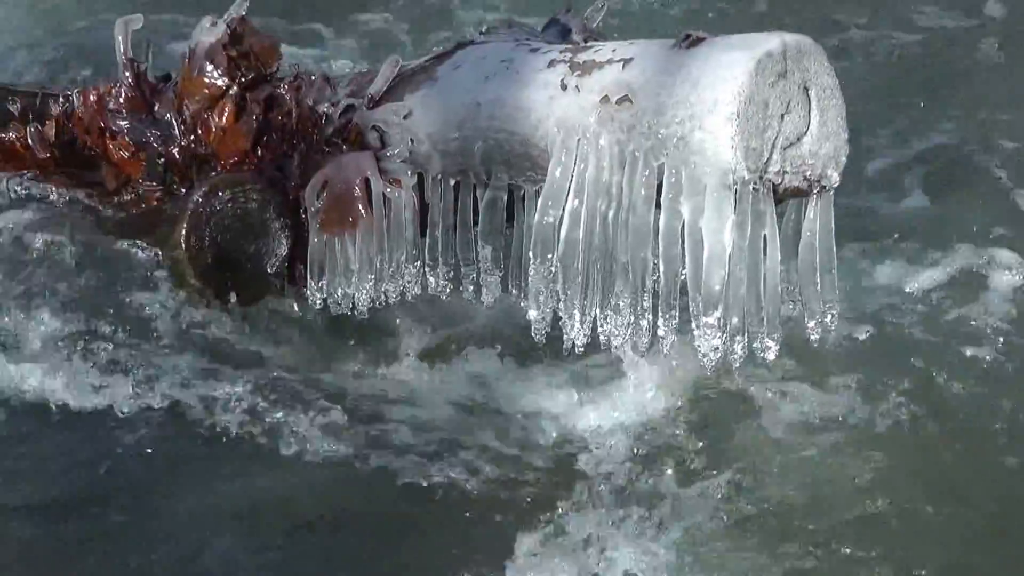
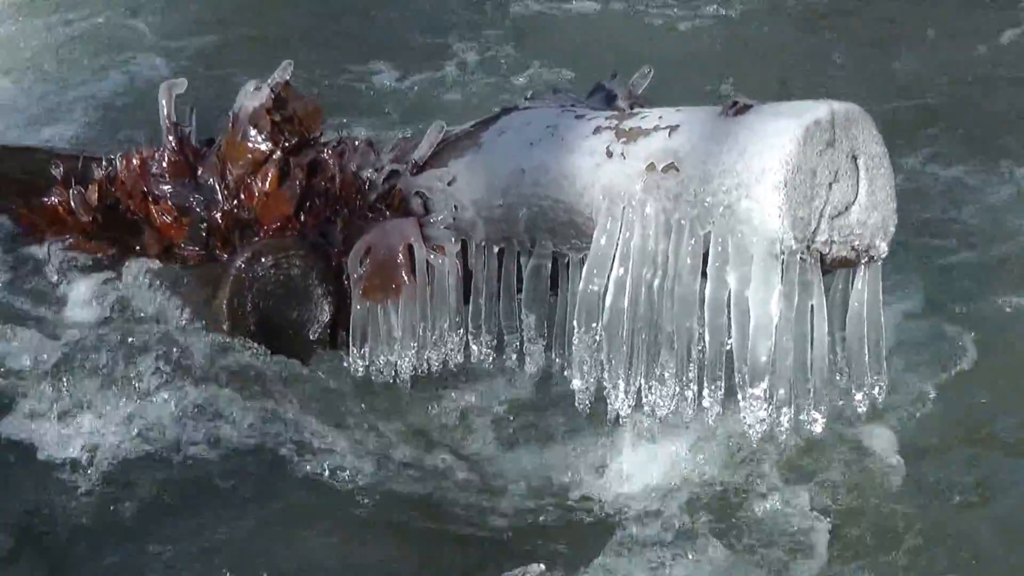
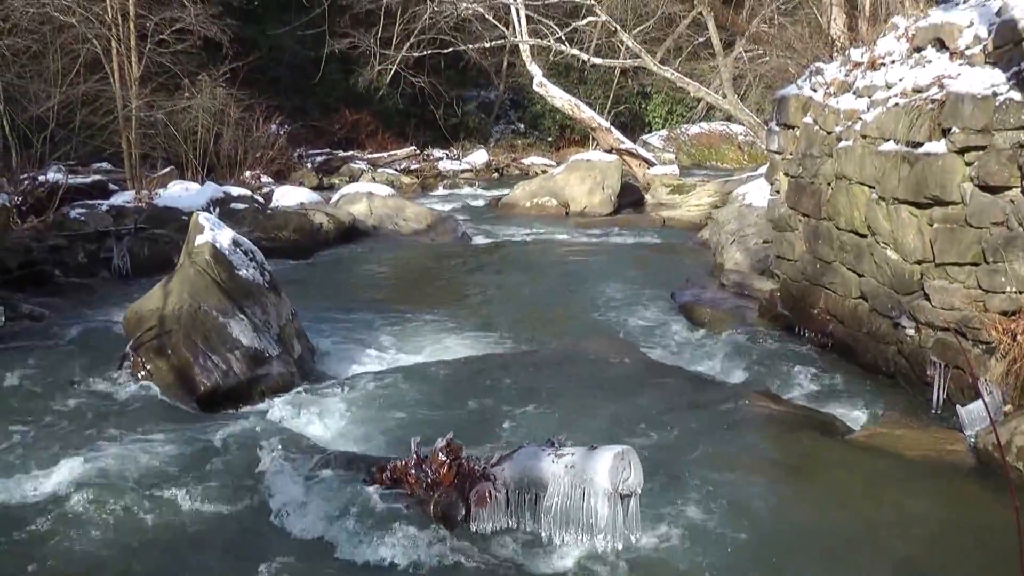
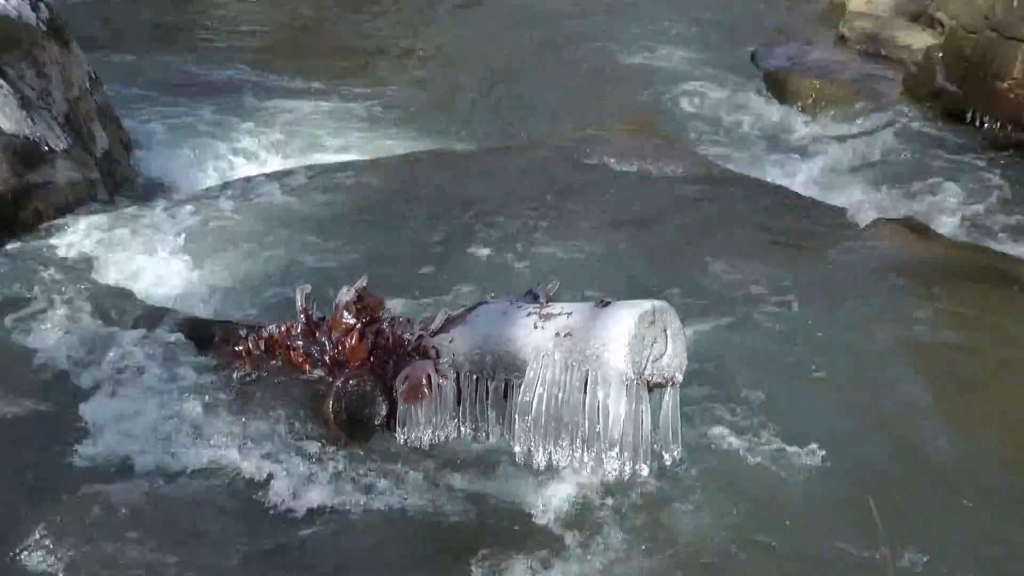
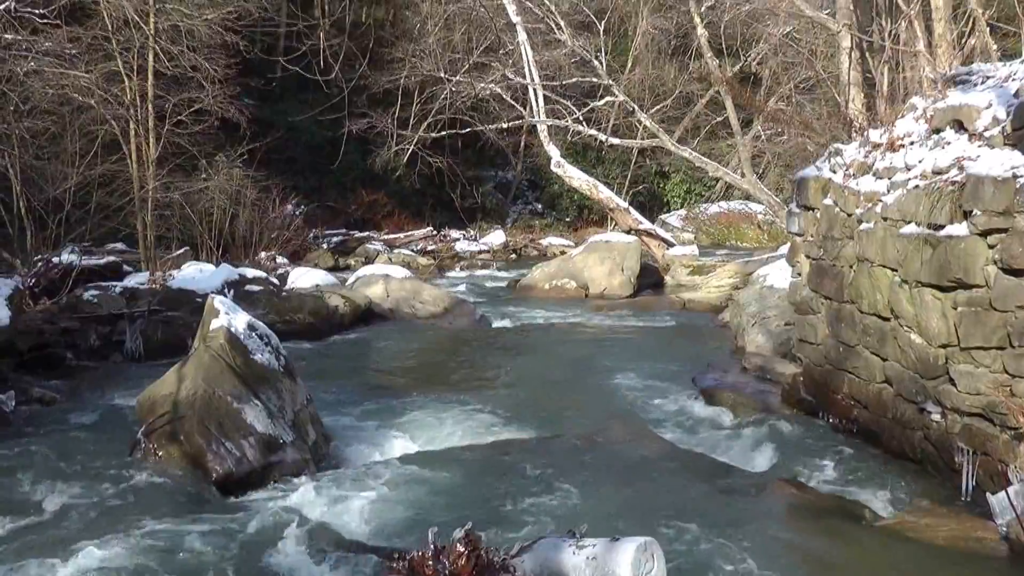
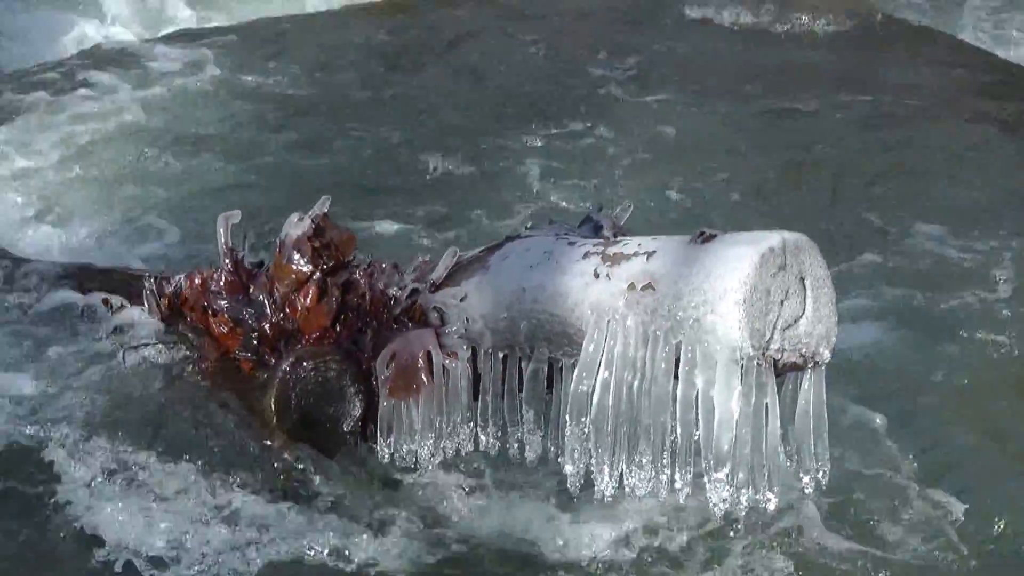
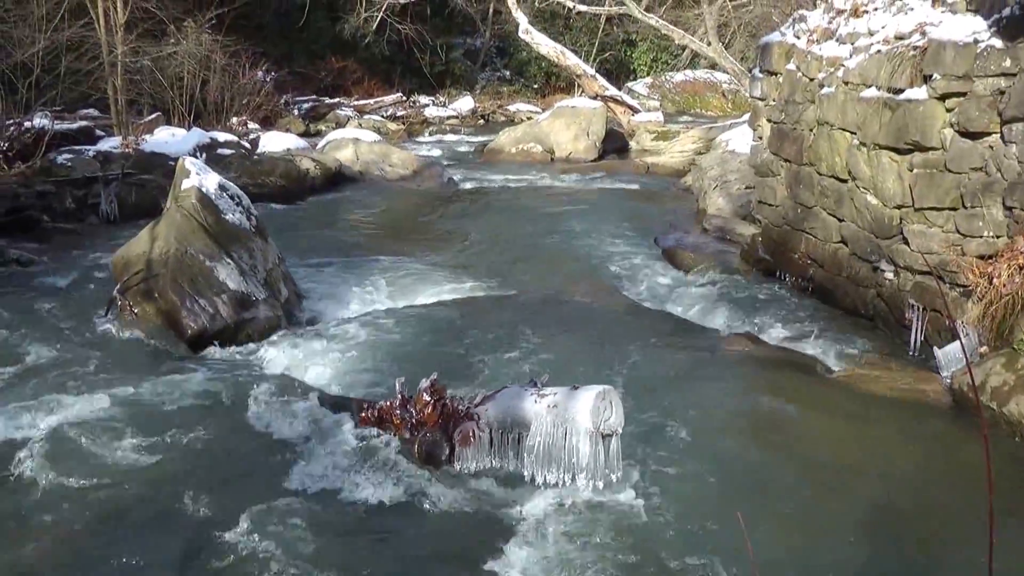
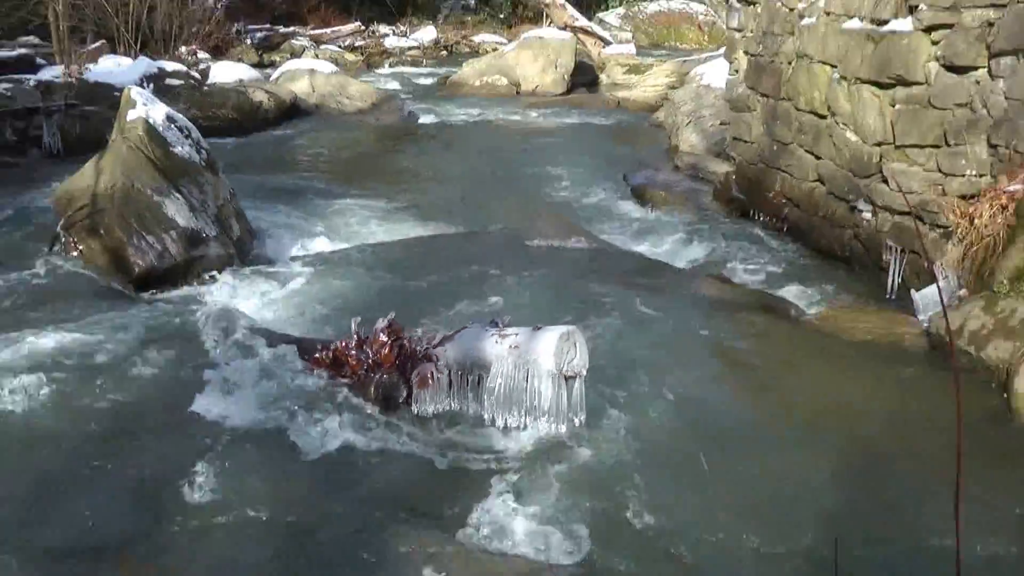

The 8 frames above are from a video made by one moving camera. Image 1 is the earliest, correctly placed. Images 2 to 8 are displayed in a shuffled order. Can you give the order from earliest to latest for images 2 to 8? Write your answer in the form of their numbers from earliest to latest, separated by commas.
2, 6, 4, 8, 7, 3, 5
